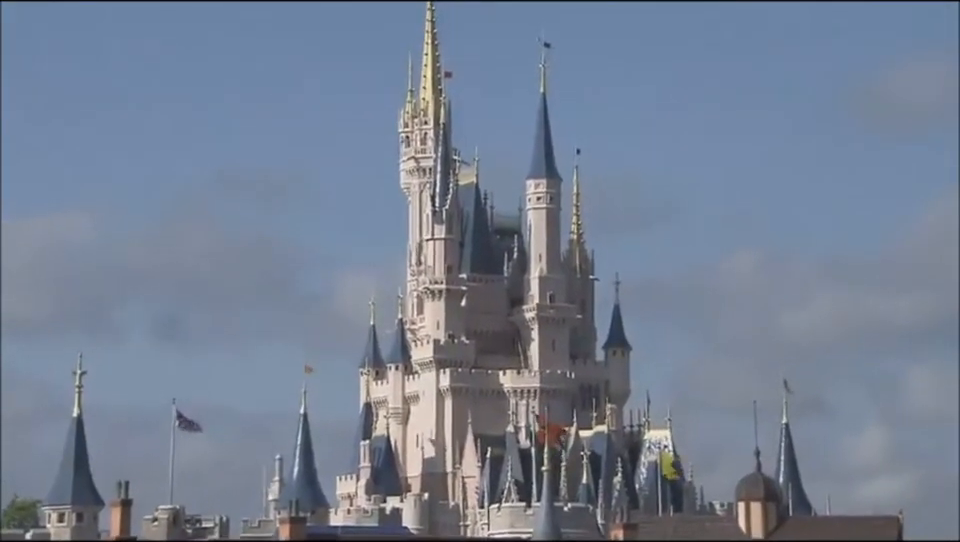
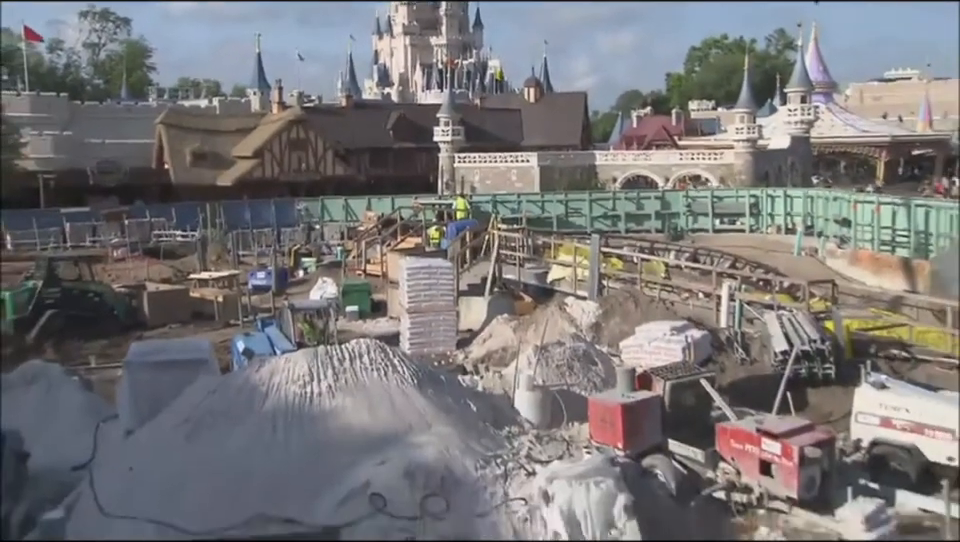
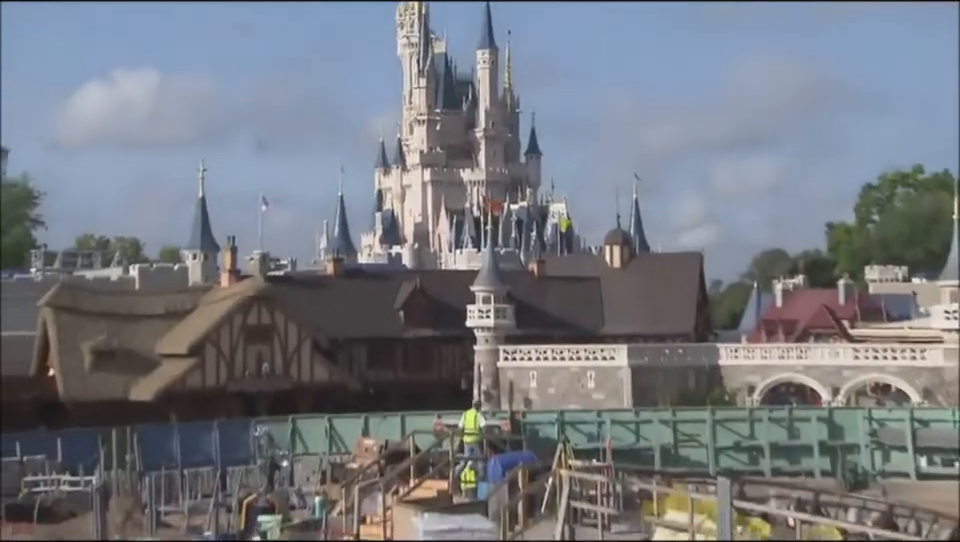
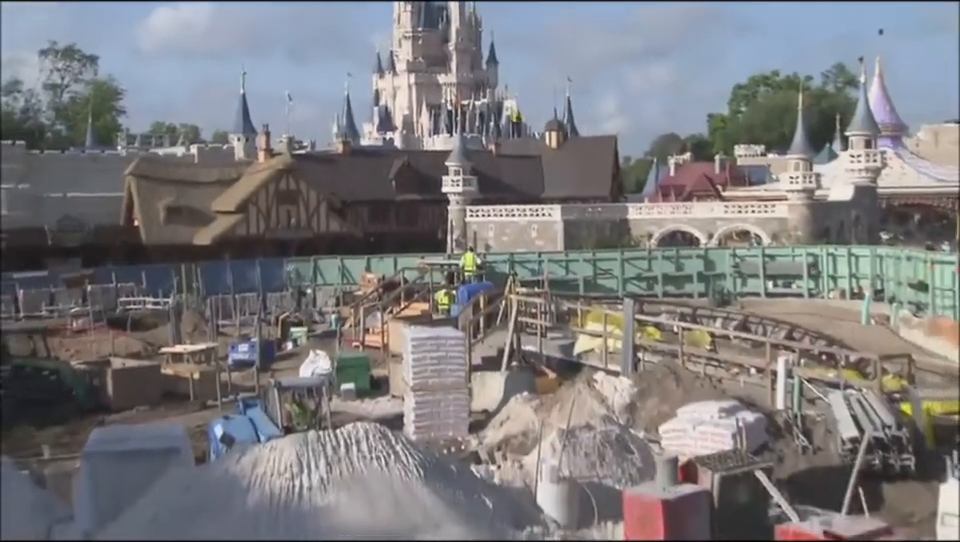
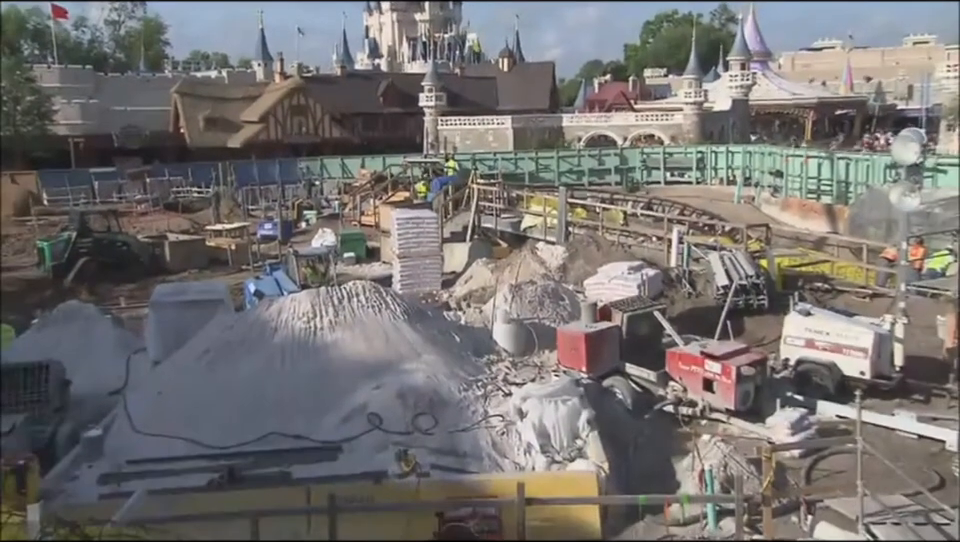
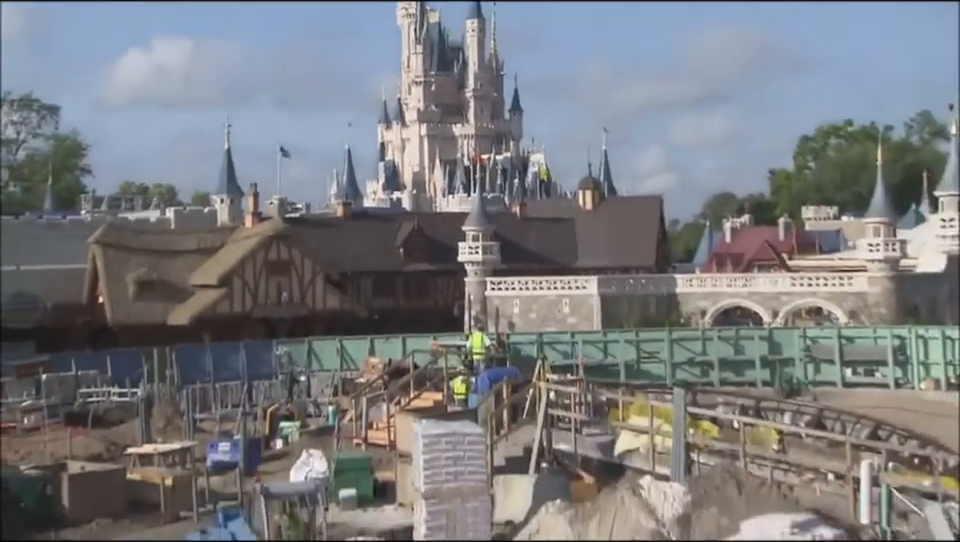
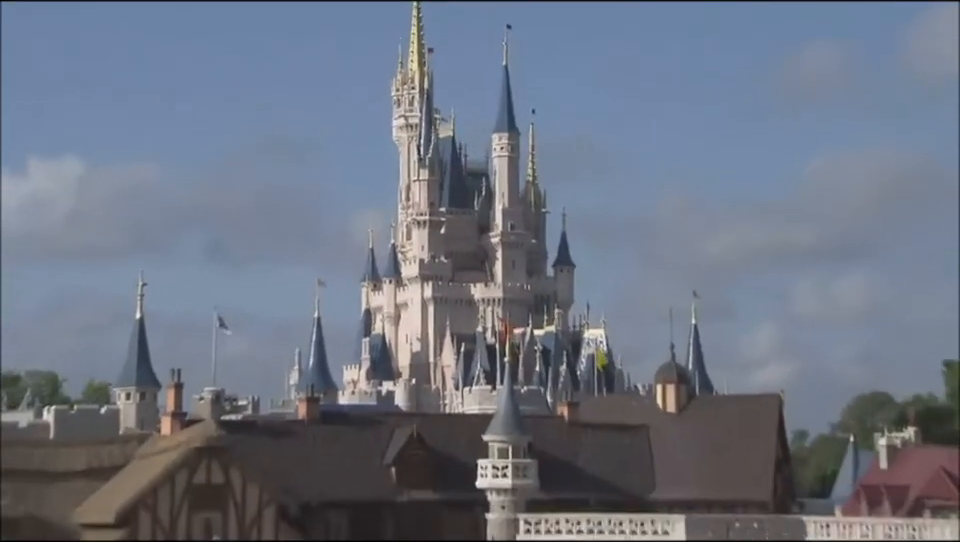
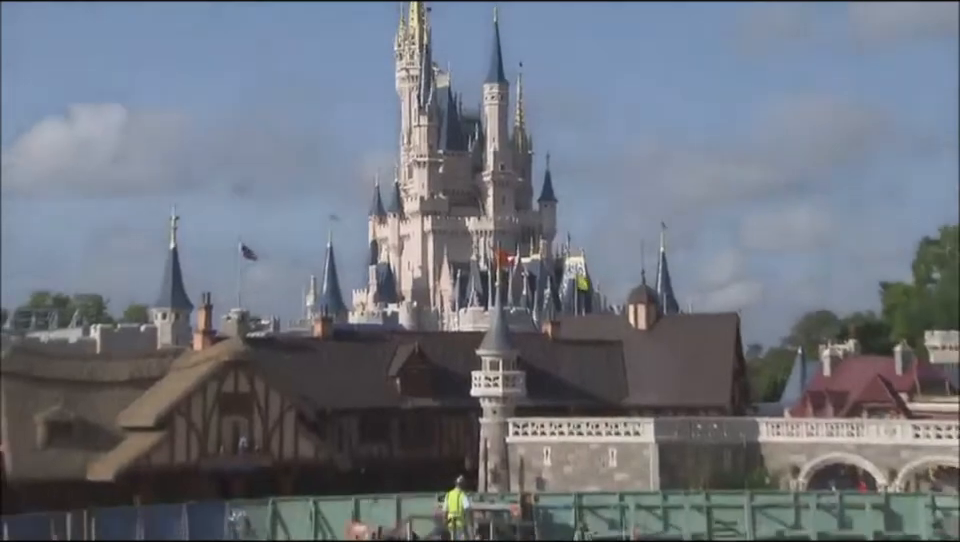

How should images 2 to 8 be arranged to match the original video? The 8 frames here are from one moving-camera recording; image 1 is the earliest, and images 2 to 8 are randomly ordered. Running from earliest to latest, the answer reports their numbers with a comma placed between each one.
7, 8, 3, 6, 4, 2, 5
